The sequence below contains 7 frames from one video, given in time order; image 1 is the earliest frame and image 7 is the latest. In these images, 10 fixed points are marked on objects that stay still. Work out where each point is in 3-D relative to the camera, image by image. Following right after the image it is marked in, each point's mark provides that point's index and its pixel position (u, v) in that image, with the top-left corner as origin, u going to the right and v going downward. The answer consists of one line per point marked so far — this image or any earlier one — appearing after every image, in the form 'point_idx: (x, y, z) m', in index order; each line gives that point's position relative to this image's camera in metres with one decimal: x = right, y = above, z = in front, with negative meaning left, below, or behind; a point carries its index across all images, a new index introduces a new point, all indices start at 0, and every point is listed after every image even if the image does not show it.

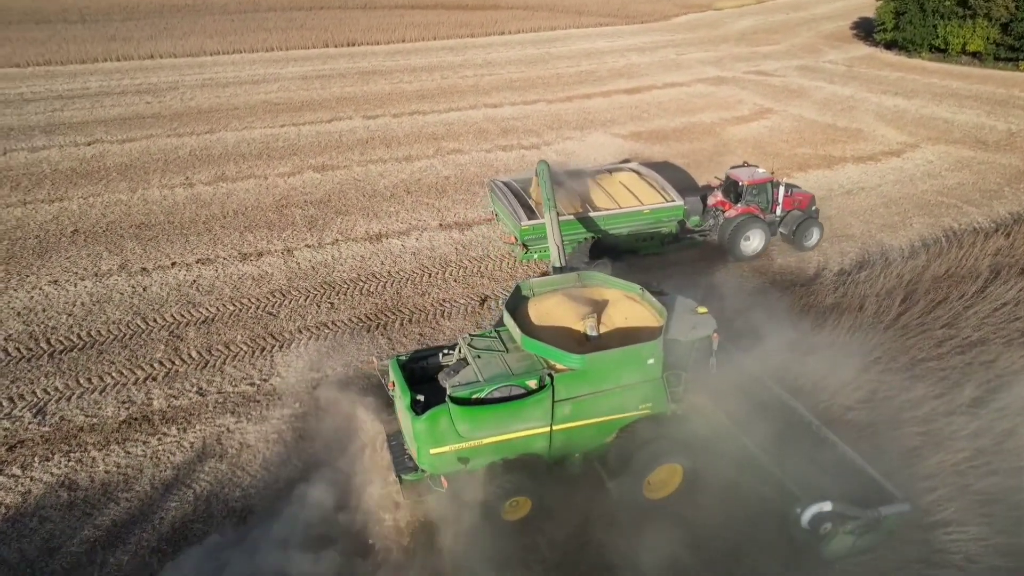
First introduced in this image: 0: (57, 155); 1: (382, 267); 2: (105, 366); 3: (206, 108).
0: (-10.8, +3.2, +15.5) m
1: (-2.1, +0.3, +10.4) m
2: (-5.1, -1.0, +8.1) m
3: (-9.0, +5.3, +19.1) m
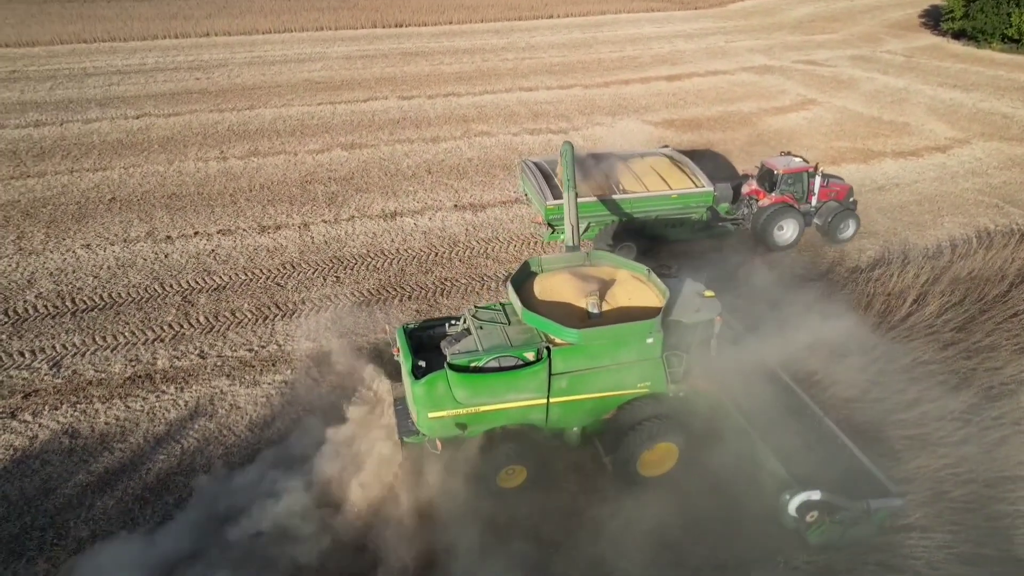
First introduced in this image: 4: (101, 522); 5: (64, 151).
0: (-10.2, +4.0, +16.3) m
1: (-2.0, +0.7, +10.6) m
2: (-5.2, -0.5, +8.6) m
3: (-8.0, +6.1, +19.8) m
4: (-3.7, -2.1, +5.9) m
5: (-10.2, +3.1, +14.8) m
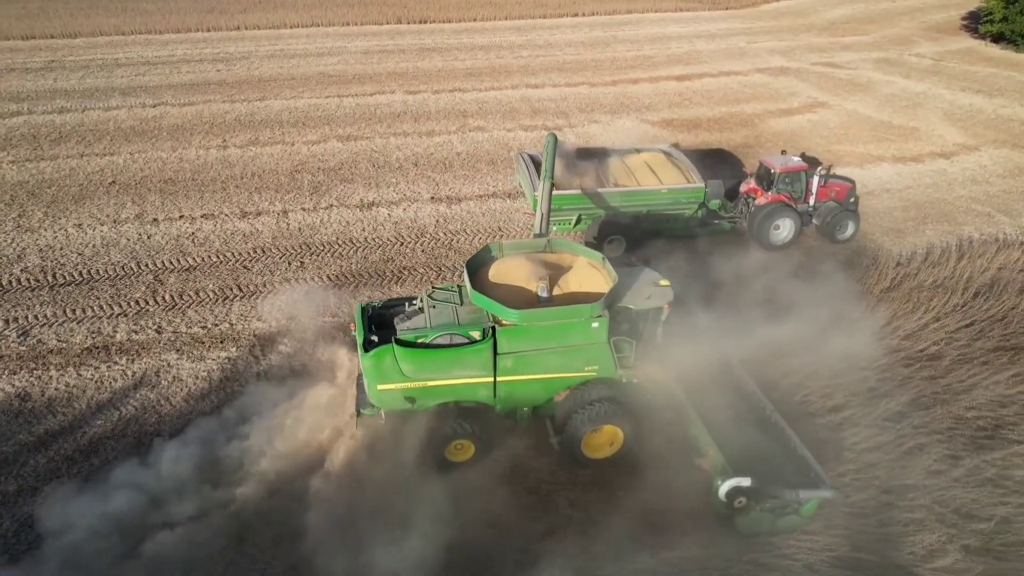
0: (-10.2, +4.6, +17.1) m
1: (-2.5, +0.9, +10.9) m
2: (-5.9, -0.2, +9.1) m
3: (-7.7, +6.6, +20.4) m
4: (-4.7, -1.9, +6.4) m
5: (-10.4, +3.6, +15.6) m
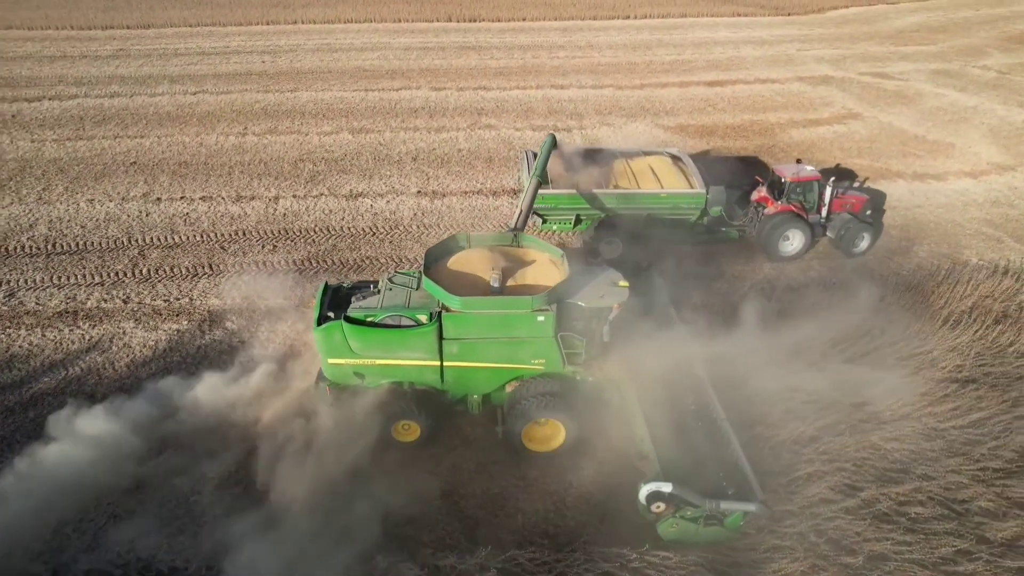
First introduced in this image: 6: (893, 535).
0: (-9.7, +5.2, +18.3) m
1: (-3.0, +1.1, +11.3) m
2: (-6.6, +0.3, +9.9) m
3: (-6.8, +7.1, +21.3) m
4: (-5.8, -1.5, +7.0) m
5: (-10.1, +4.4, +16.8) m
6: (+3.3, -2.1, +5.6) m
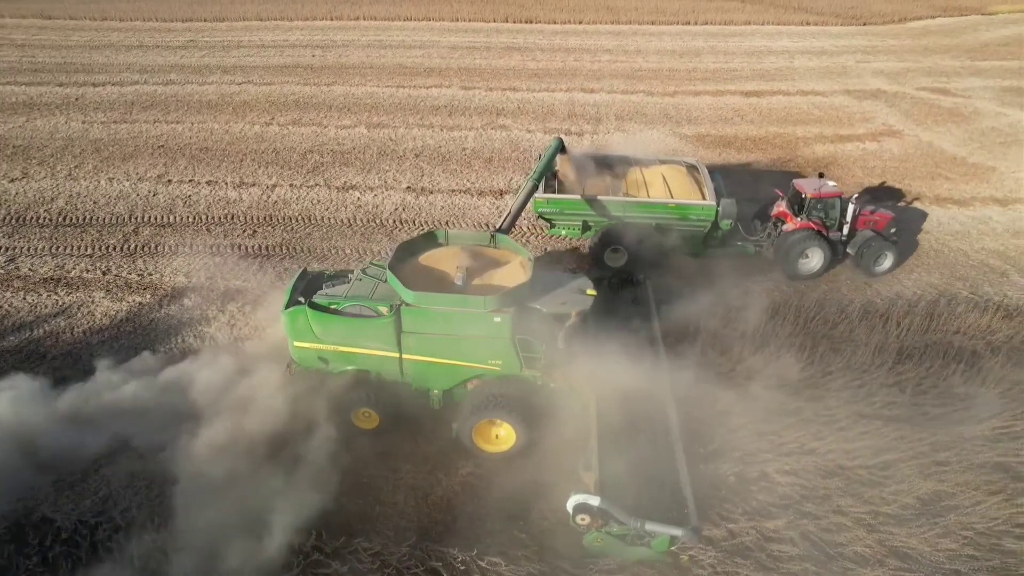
0: (-9.0, +5.9, +19.4) m
1: (-3.4, +1.4, +11.7) m
2: (-7.2, +0.8, +10.7) m
3: (-5.5, +7.5, +22.1) m
4: (-6.9, -1.0, +7.8) m
5: (-9.6, +5.1, +18.0) m
6: (+1.9, -2.3, +5.3) m
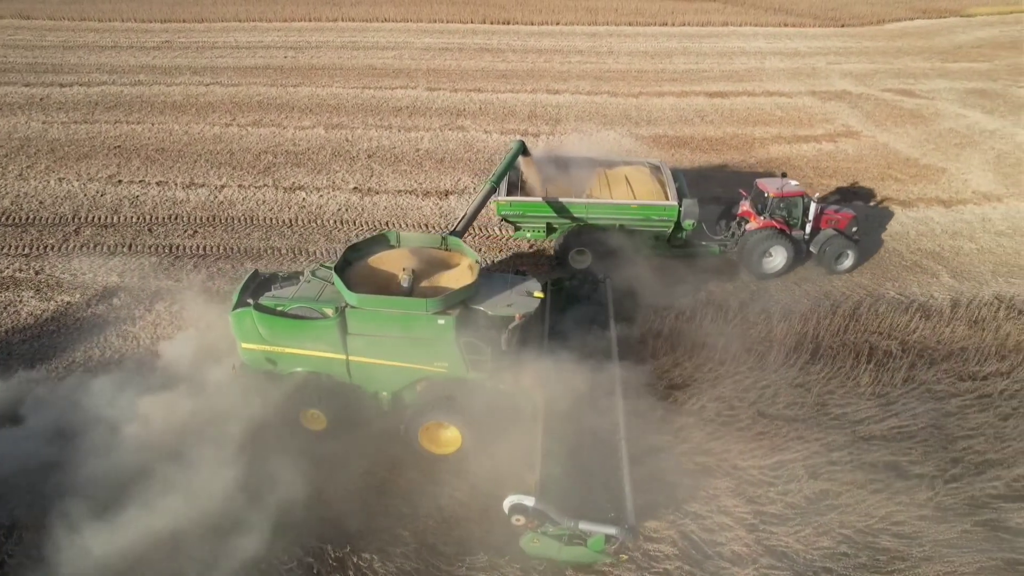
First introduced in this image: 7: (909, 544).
0: (-10.0, +5.9, +19.5) m
1: (-4.4, +1.4, +11.7) m
2: (-8.2, +0.8, +10.8) m
3: (-6.6, +7.5, +22.1) m
4: (-7.9, -1.0, +7.8) m
5: (-10.6, +5.0, +18.1) m
6: (+0.9, -2.3, +5.4) m
7: (+3.4, -2.2, +5.5) m
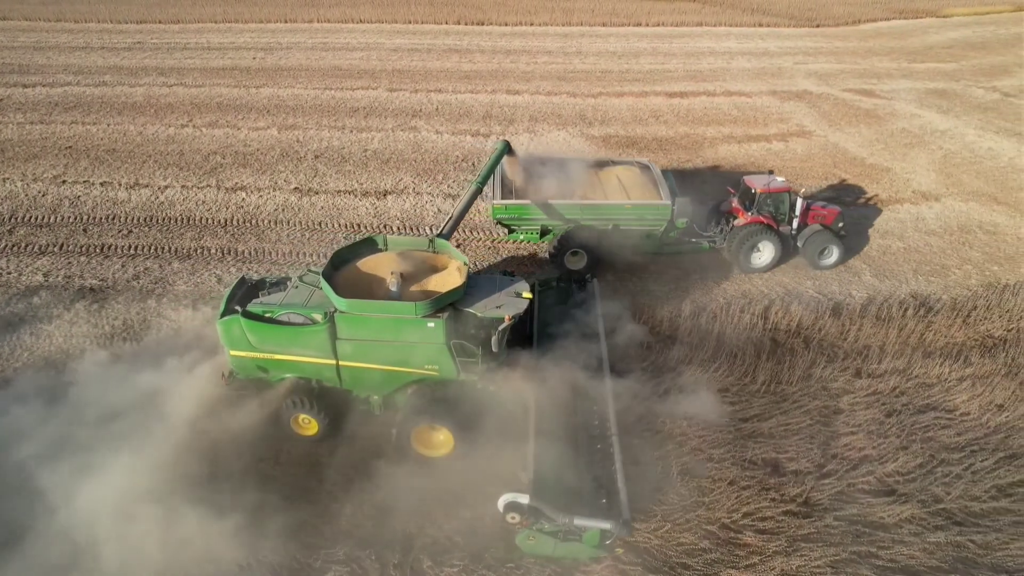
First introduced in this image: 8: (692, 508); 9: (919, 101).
0: (-11.2, +5.9, +19.5) m
1: (-5.6, +1.4, +11.8) m
2: (-9.4, +0.8, +10.8) m
3: (-7.7, +7.5, +22.2) m
4: (-9.0, -1.0, +7.9) m
5: (-11.8, +5.0, +18.1) m
6: (-0.2, -2.3, +5.4) m
7: (+2.2, -2.2, +5.6) m
8: (+1.6, -2.0, +5.9) m
9: (+11.9, +5.5, +19.1) m
